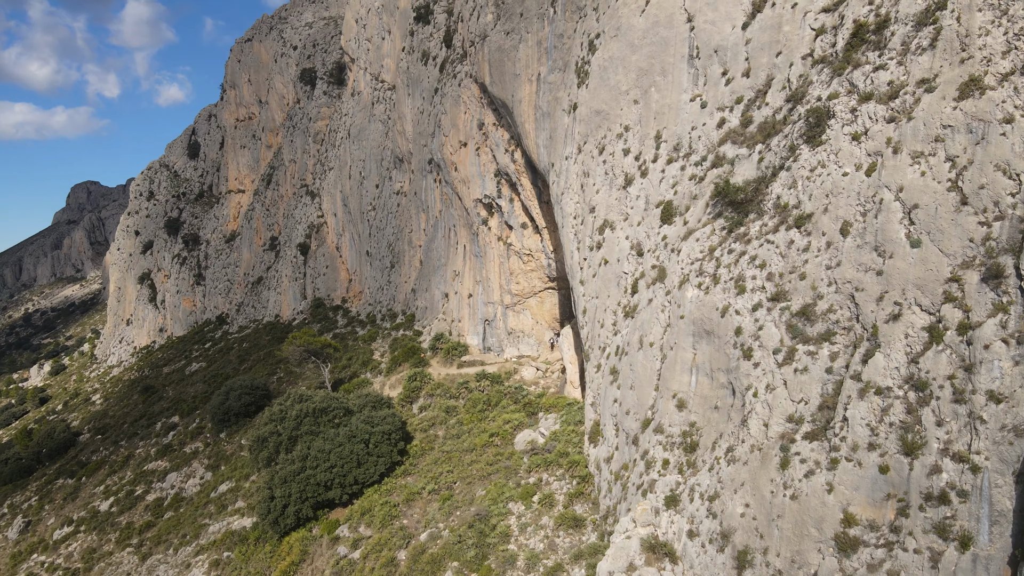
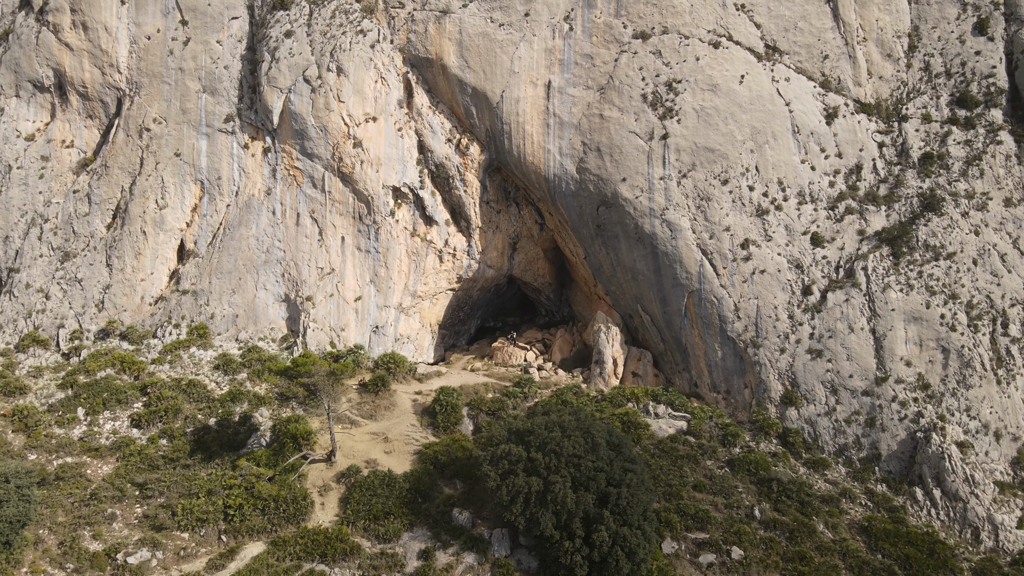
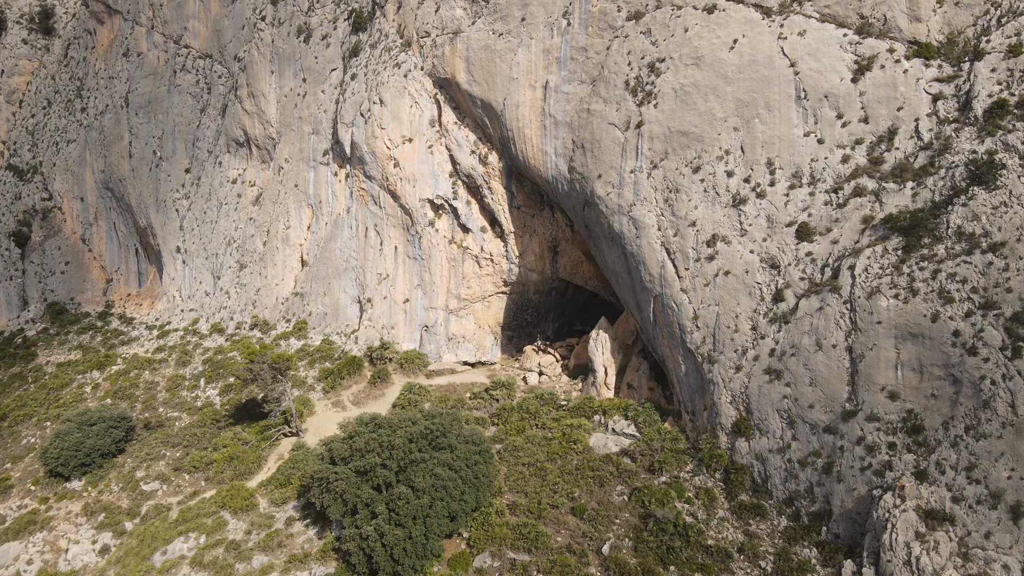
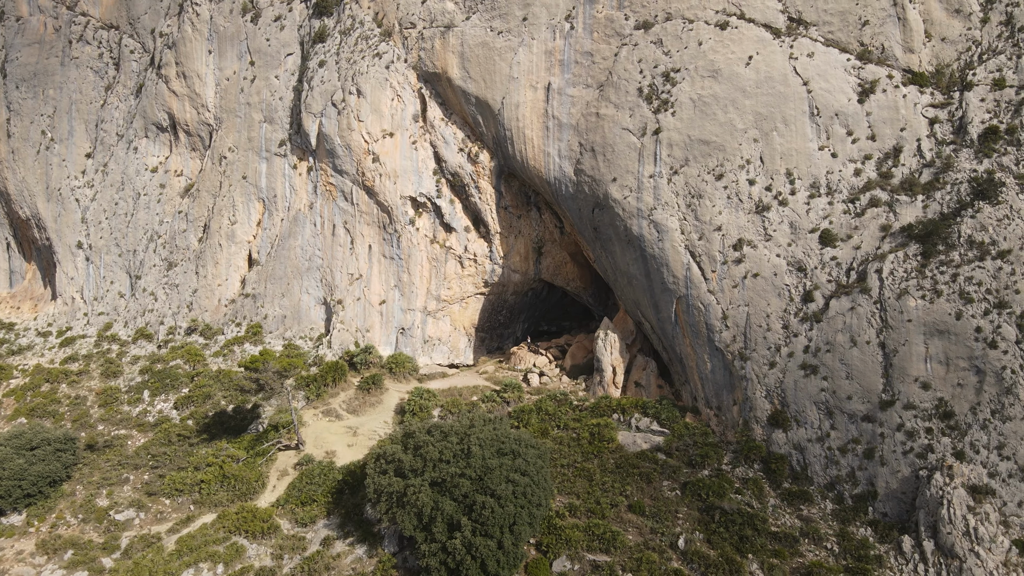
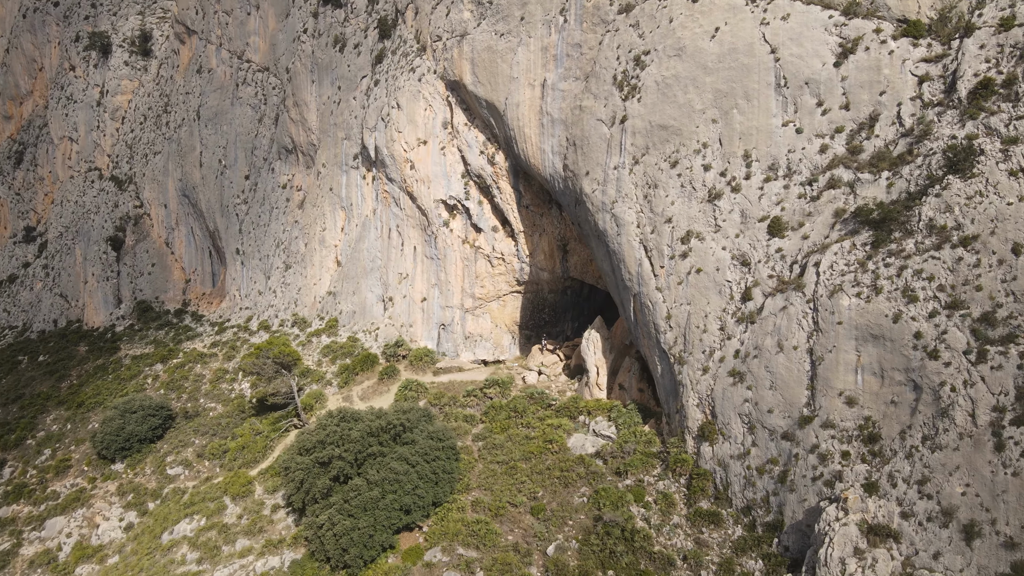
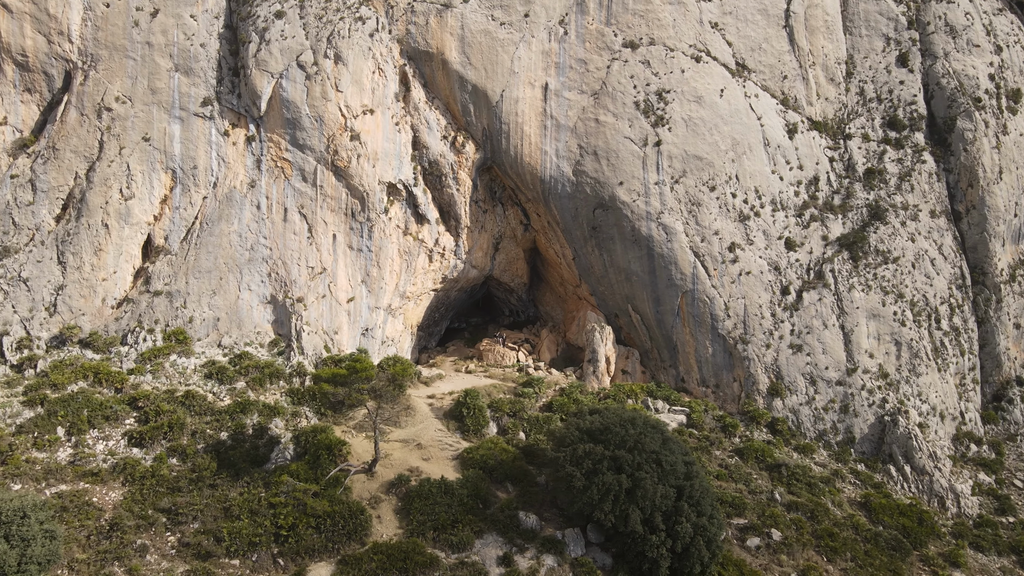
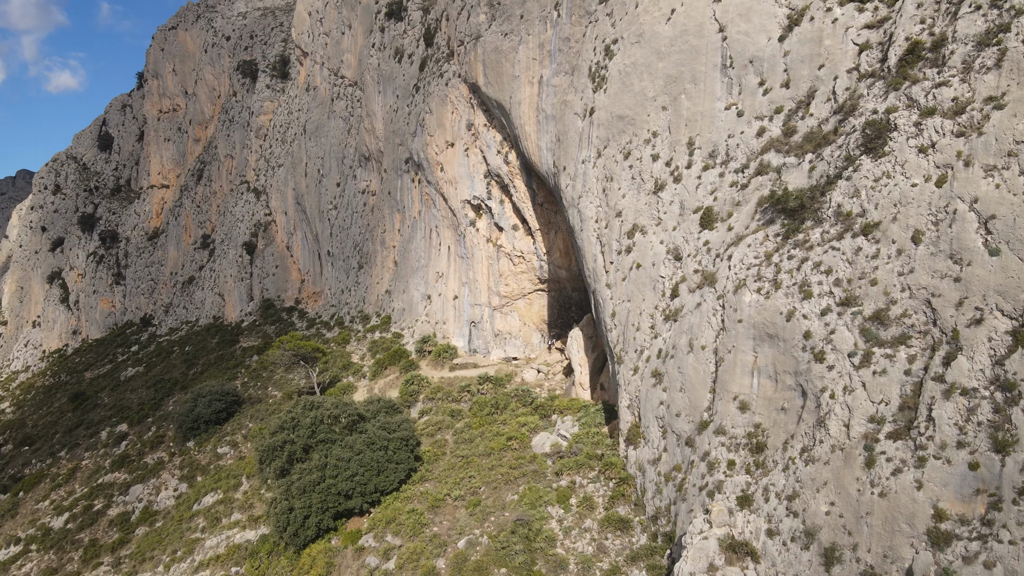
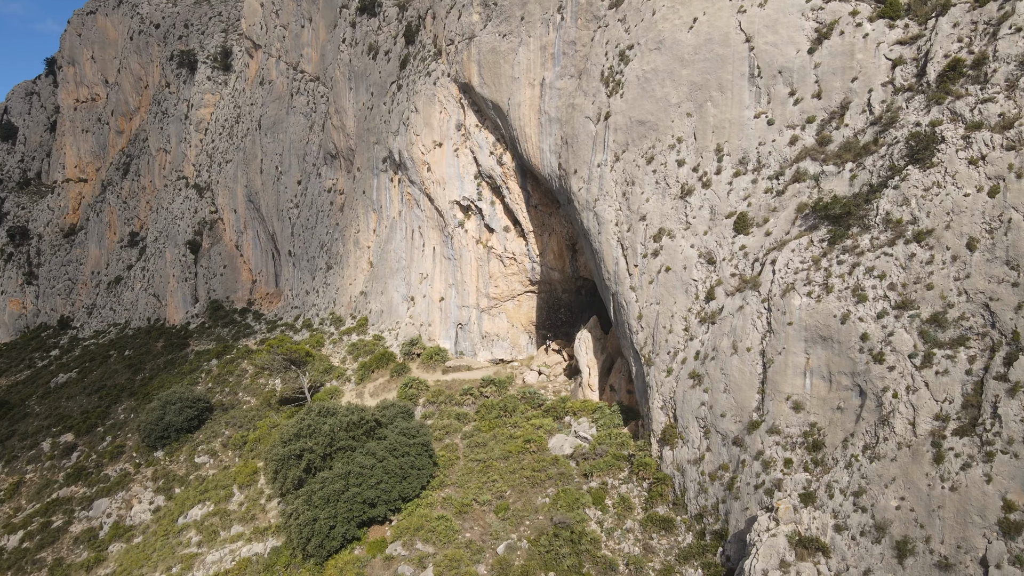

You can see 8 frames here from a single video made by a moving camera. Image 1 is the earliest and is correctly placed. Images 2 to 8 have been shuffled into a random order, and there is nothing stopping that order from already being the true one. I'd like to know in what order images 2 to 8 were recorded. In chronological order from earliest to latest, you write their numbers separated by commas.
7, 8, 5, 3, 4, 2, 6
